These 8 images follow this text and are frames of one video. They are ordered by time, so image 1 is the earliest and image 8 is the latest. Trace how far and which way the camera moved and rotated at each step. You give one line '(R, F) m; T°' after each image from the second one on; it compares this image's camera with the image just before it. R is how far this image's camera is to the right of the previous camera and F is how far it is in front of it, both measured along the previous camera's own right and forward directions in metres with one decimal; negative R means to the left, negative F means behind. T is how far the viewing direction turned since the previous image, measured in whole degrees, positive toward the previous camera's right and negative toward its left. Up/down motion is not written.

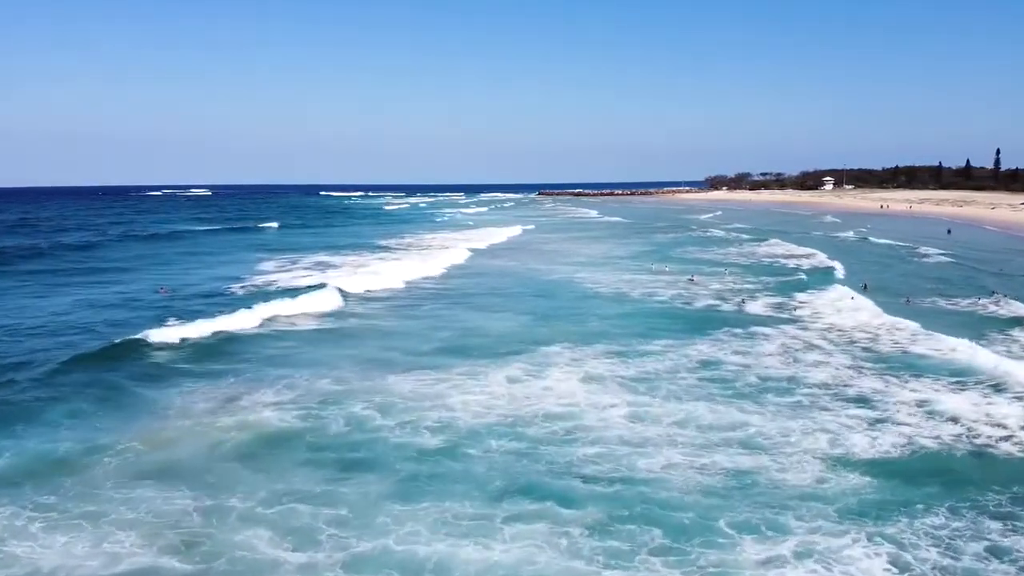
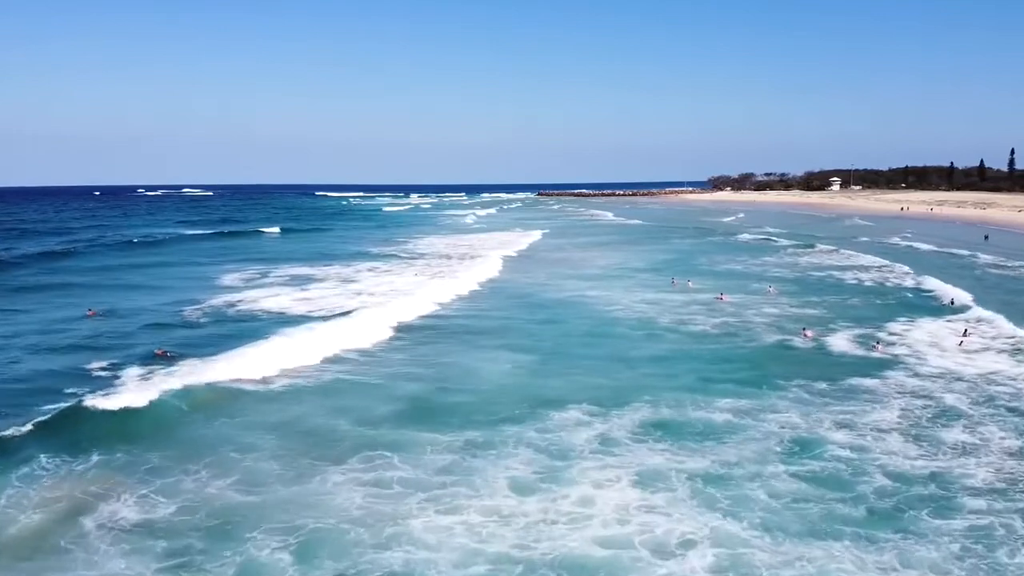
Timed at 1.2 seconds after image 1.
(0.0, +5.3) m; 0°
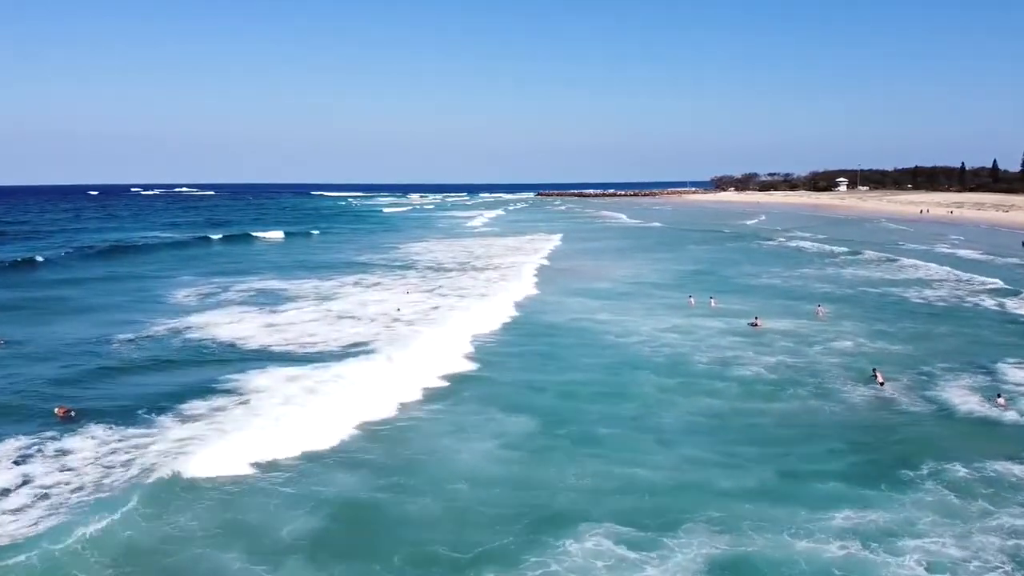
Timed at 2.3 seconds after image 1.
(0.0, +4.3) m; 0°
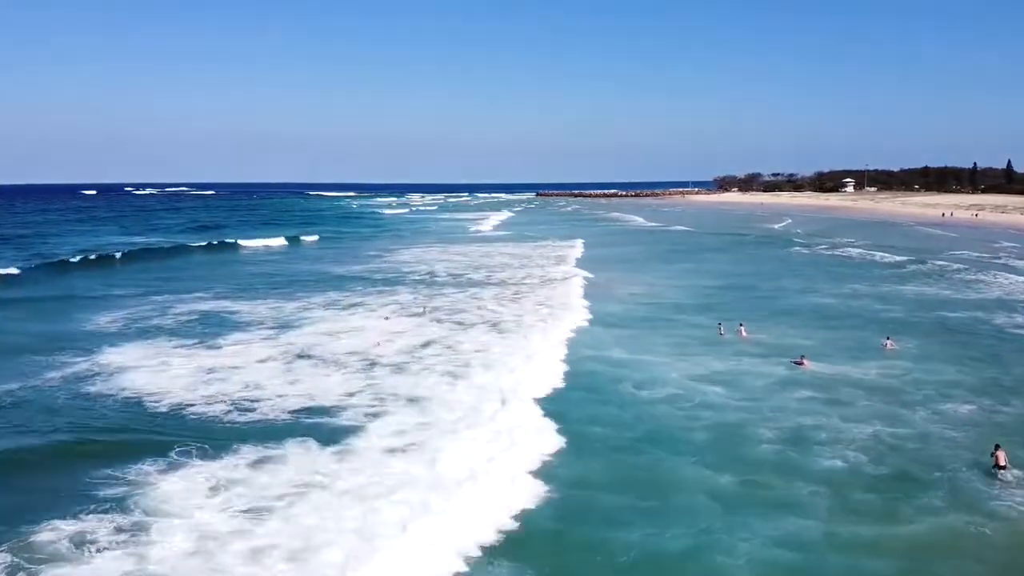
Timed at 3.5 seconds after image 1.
(+0.1, +4.5) m; 0°
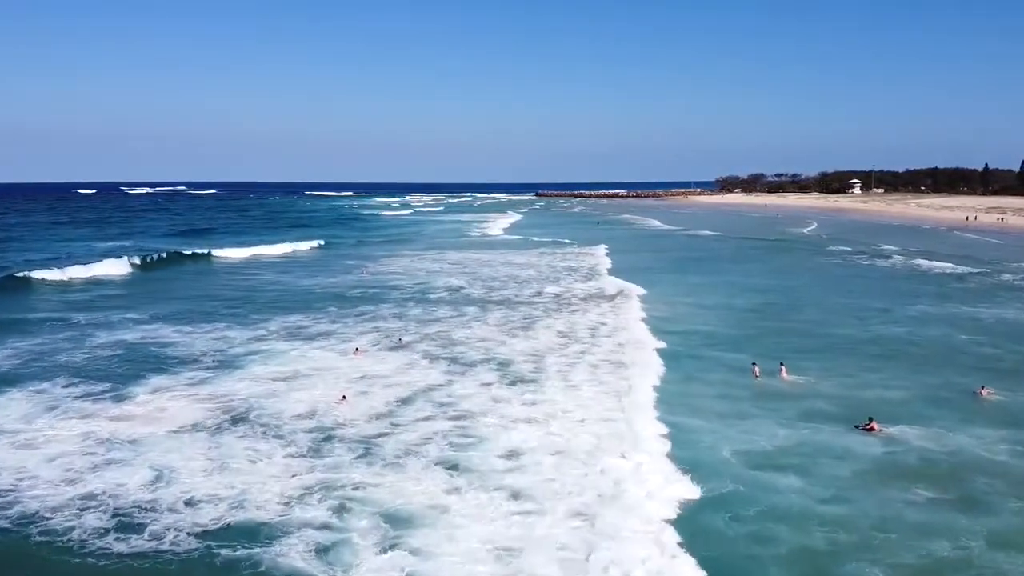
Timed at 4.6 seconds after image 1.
(-0.2, +4.3) m; 0°
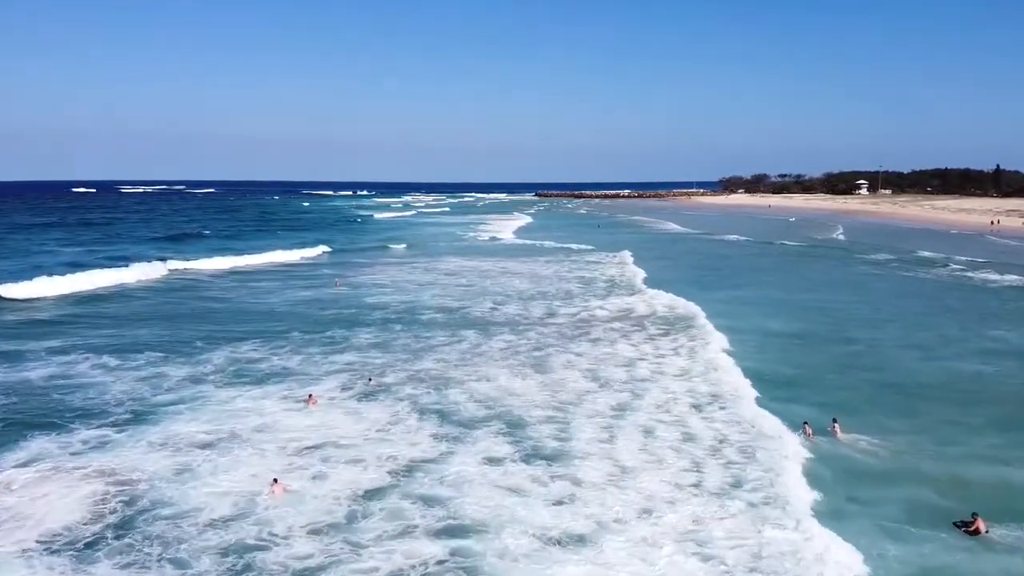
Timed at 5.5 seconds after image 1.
(-0.2, +3.8) m; 0°
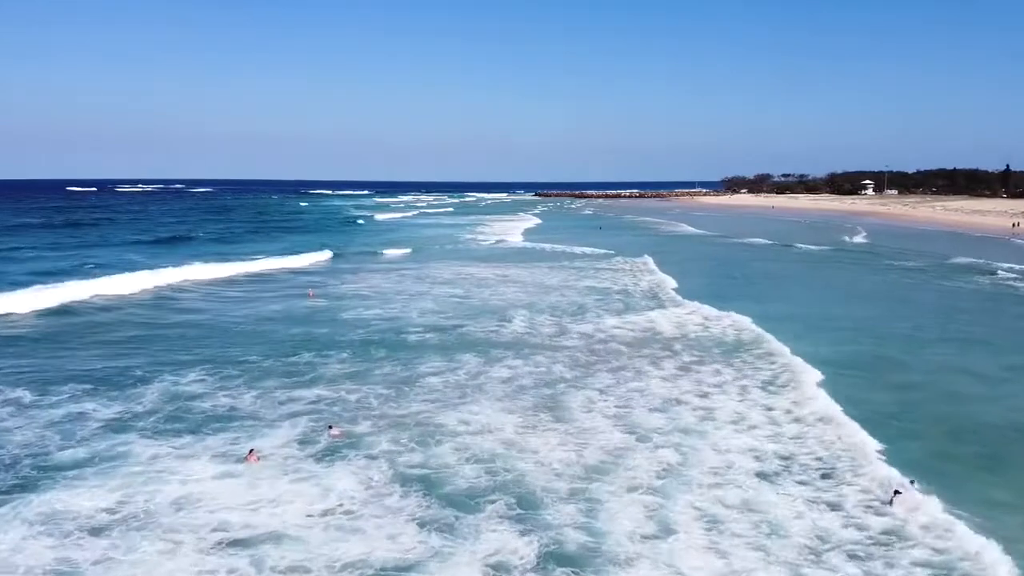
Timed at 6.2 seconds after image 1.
(-0.1, +2.8) m; 0°
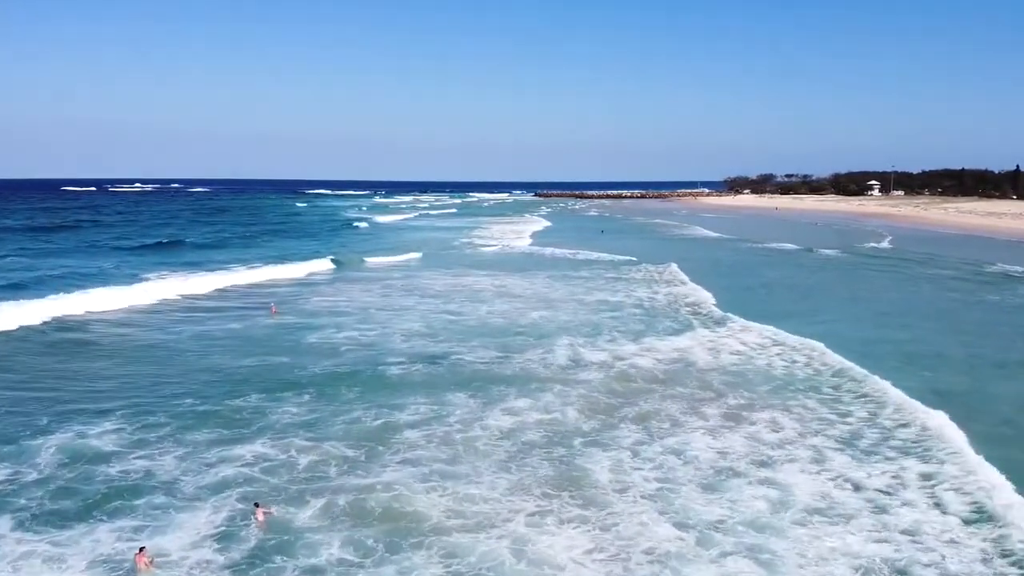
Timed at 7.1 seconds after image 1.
(0.0, +2.7) m; 0°
